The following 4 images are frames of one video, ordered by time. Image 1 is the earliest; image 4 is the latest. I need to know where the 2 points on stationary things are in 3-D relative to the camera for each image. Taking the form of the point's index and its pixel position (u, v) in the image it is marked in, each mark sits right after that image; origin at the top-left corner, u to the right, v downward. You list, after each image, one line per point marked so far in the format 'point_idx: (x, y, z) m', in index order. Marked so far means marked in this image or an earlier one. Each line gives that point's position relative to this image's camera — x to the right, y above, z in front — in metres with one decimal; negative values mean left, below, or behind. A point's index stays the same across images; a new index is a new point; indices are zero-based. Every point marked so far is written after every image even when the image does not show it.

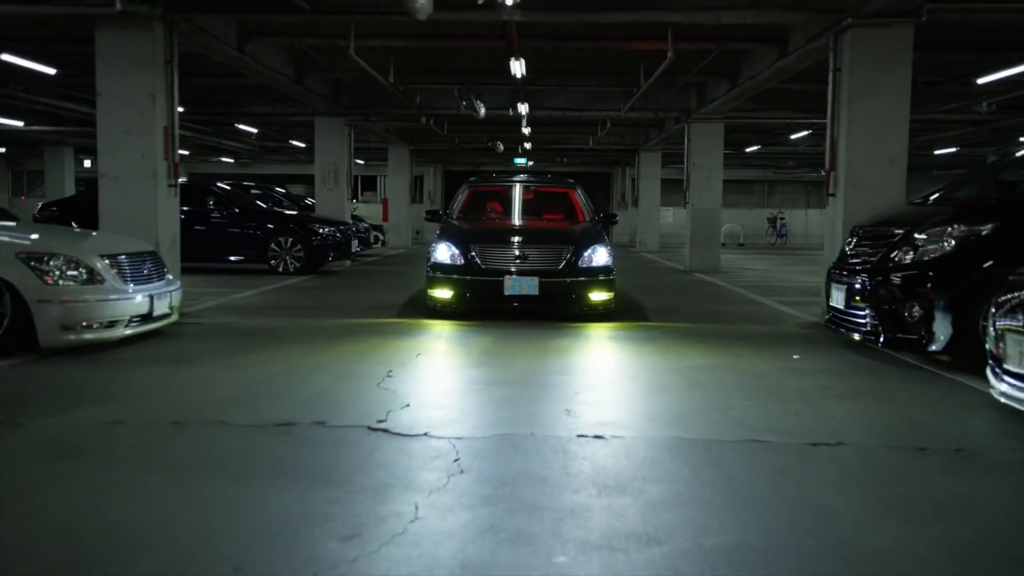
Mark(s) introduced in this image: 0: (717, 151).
0: (+4.3, +2.9, +17.9) m
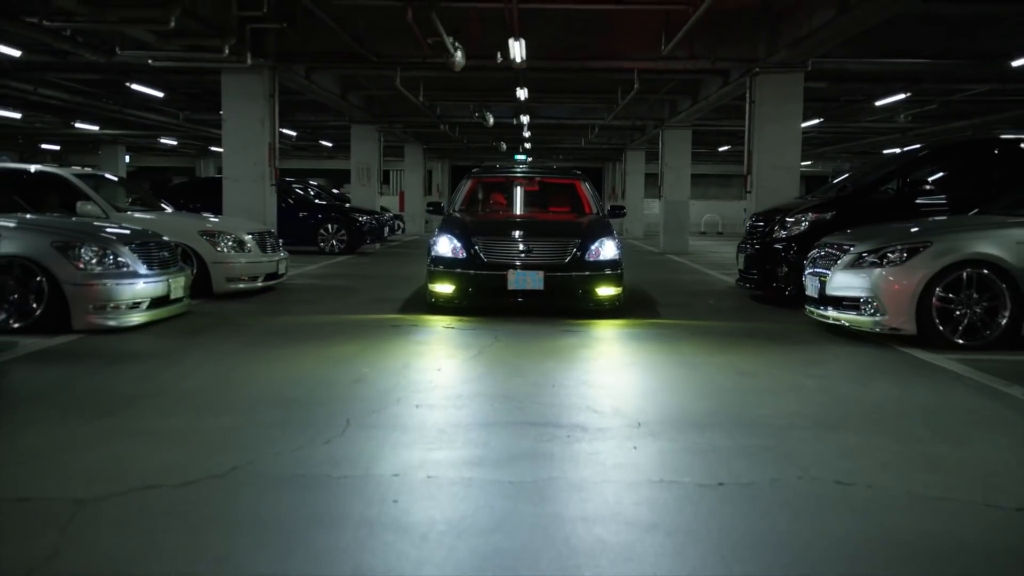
0: (+4.3, +3.4, +21.5) m
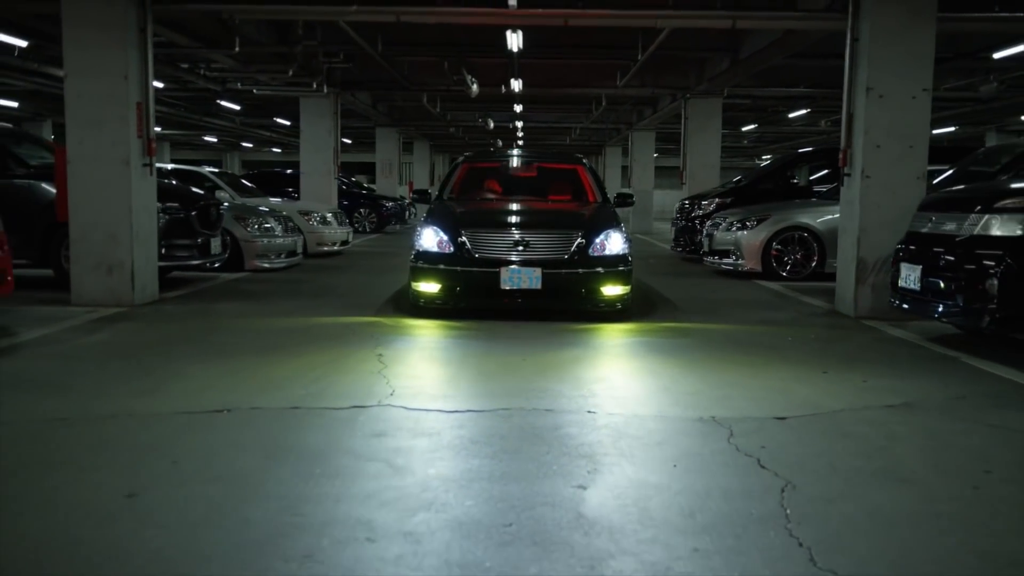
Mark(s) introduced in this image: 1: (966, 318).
0: (+4.2, +4.2, +26.1) m
1: (+2.9, -0.2, +5.6) m
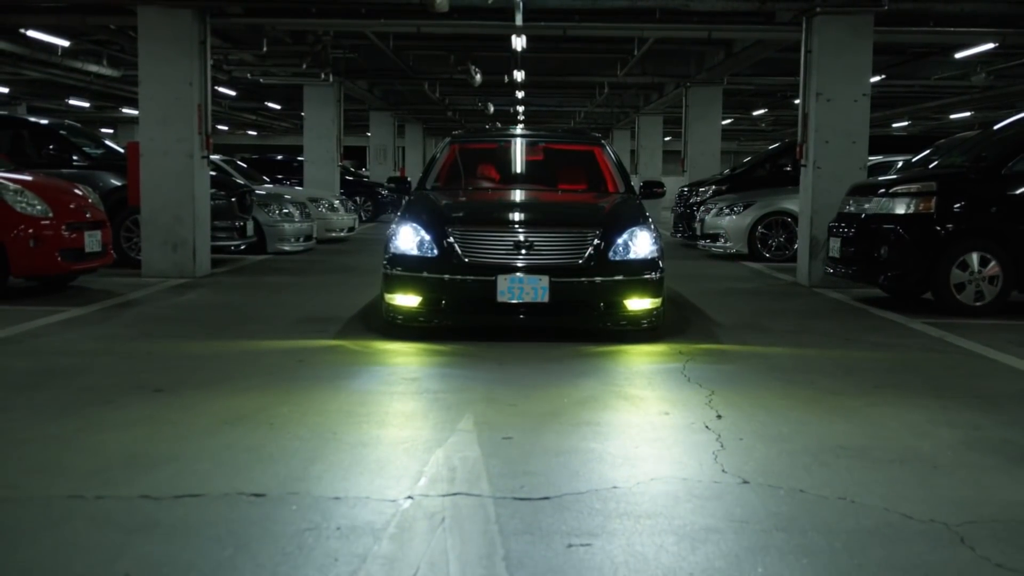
0: (+4.3, +4.8, +27.6) m
1: (+3.0, +0.1, +7.1) m
